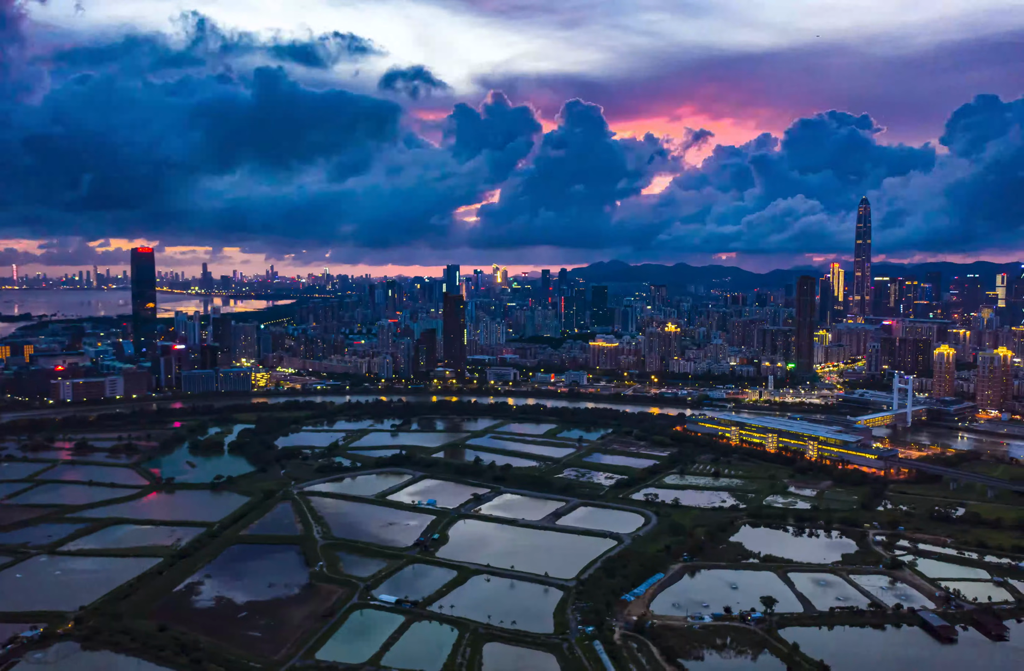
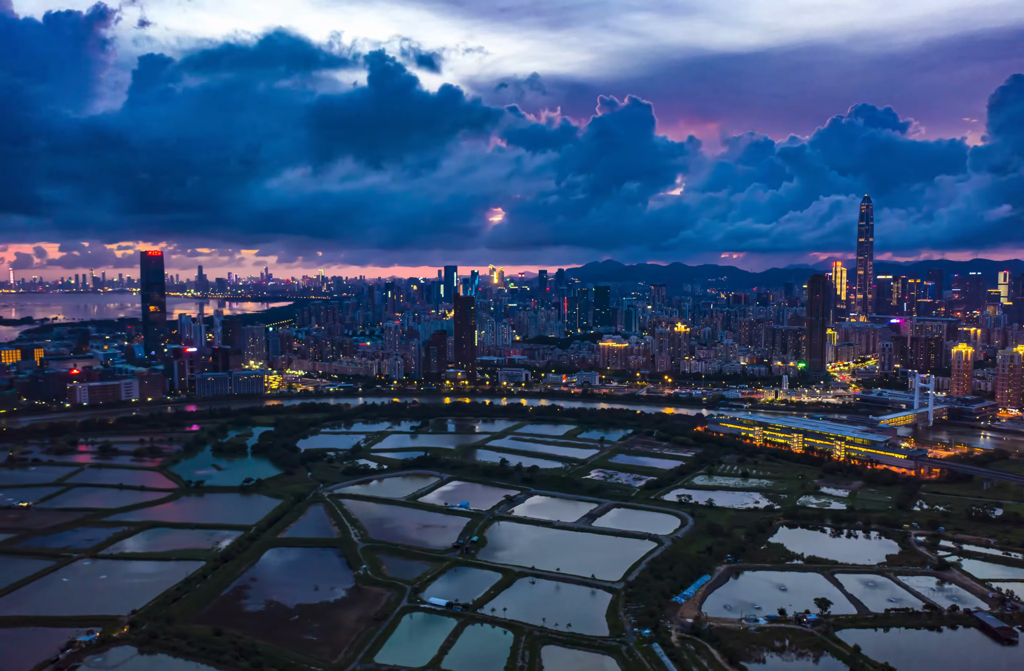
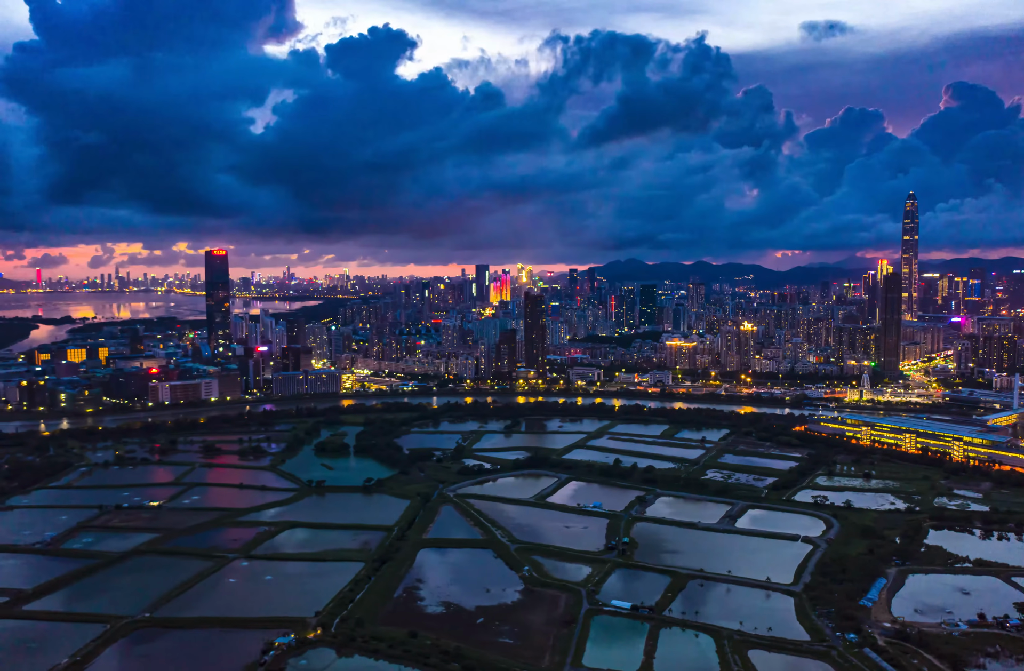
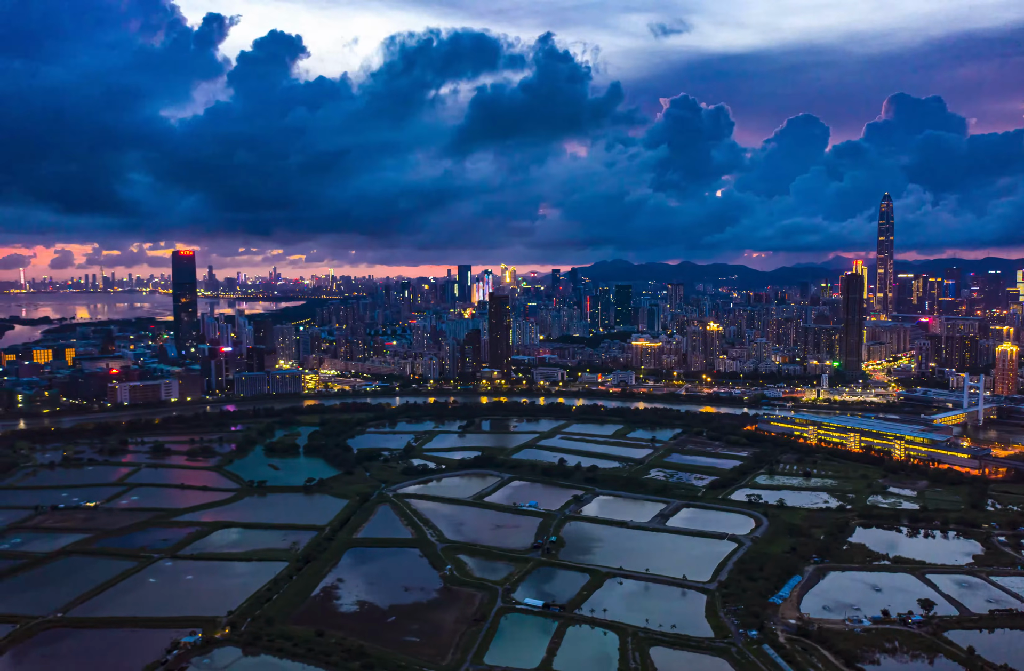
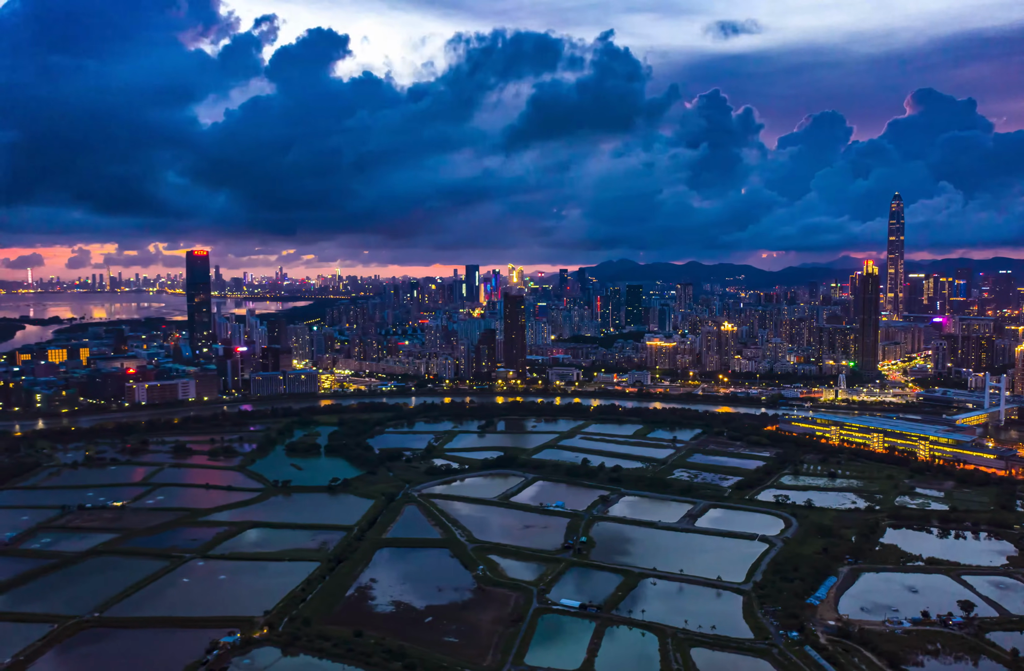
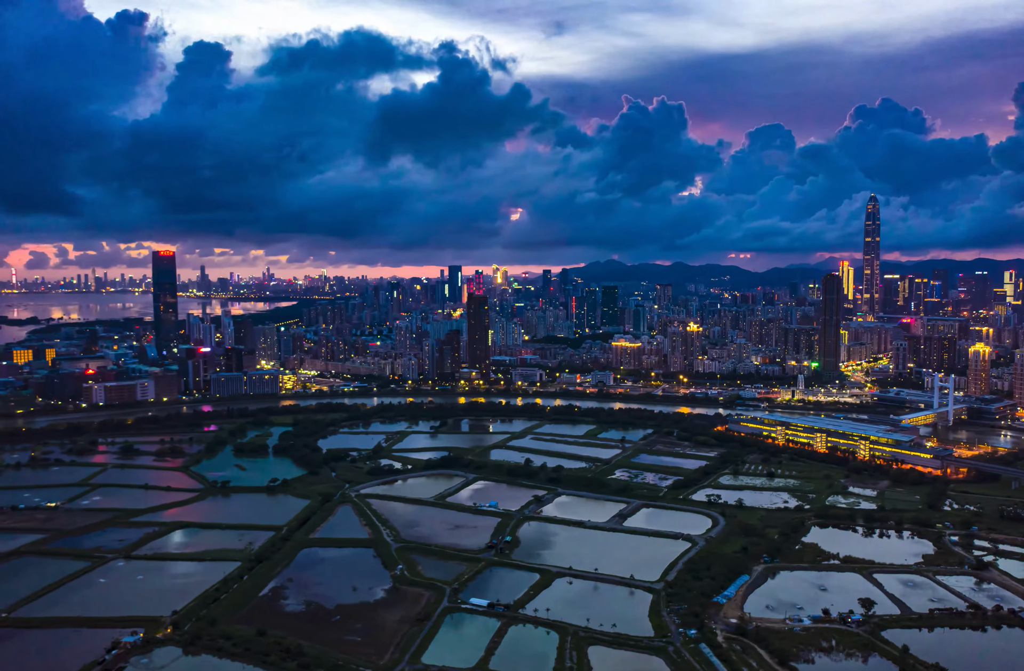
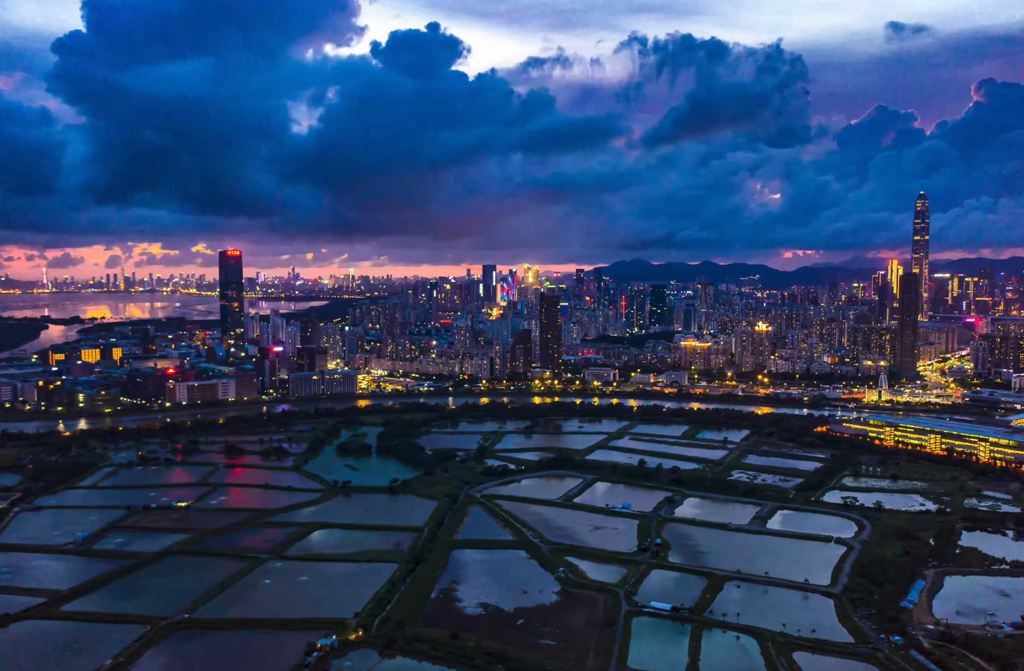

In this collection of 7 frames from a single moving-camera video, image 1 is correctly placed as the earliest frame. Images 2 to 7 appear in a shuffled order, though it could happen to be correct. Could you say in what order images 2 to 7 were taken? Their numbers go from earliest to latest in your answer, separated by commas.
2, 6, 4, 5, 3, 7
